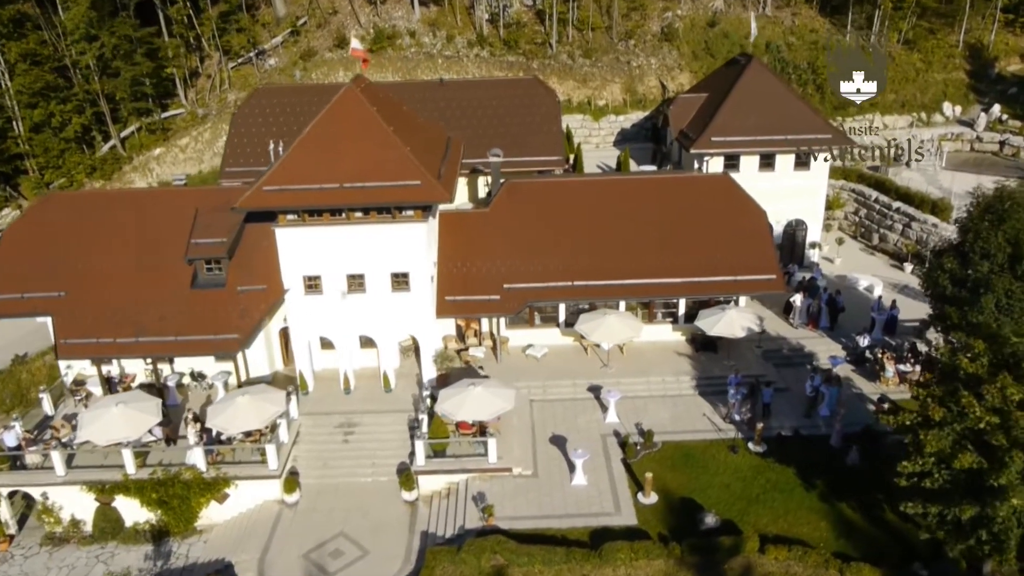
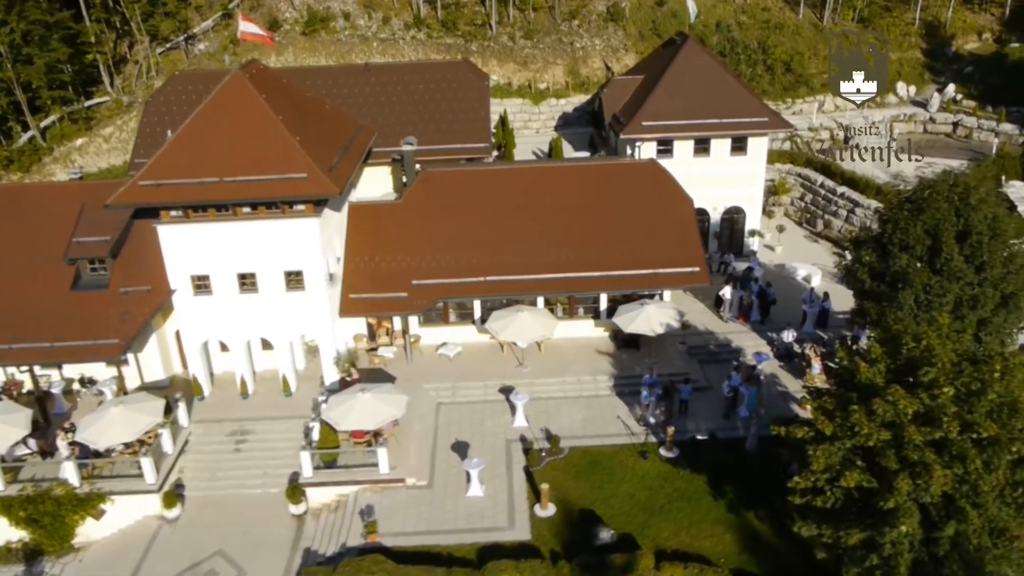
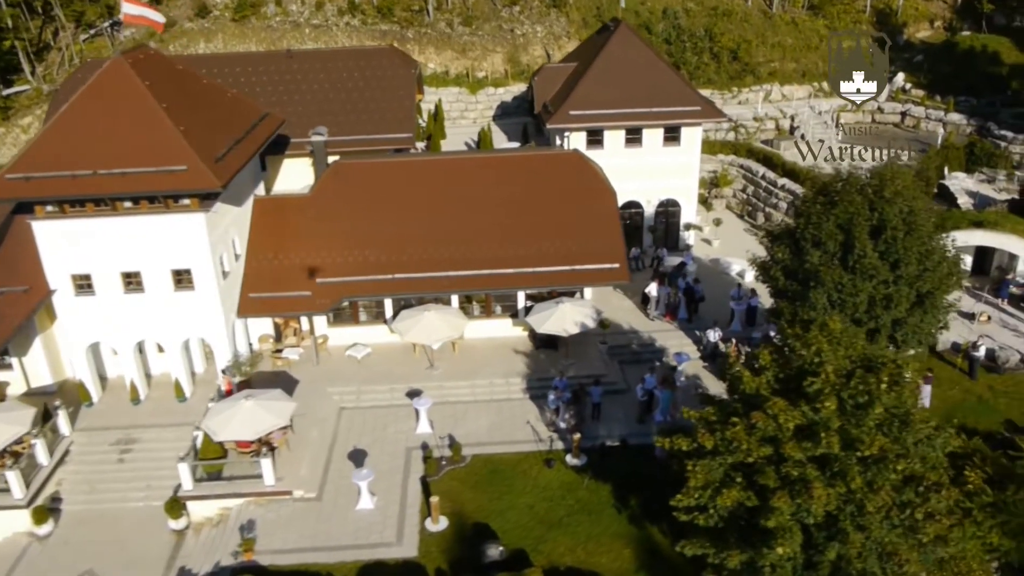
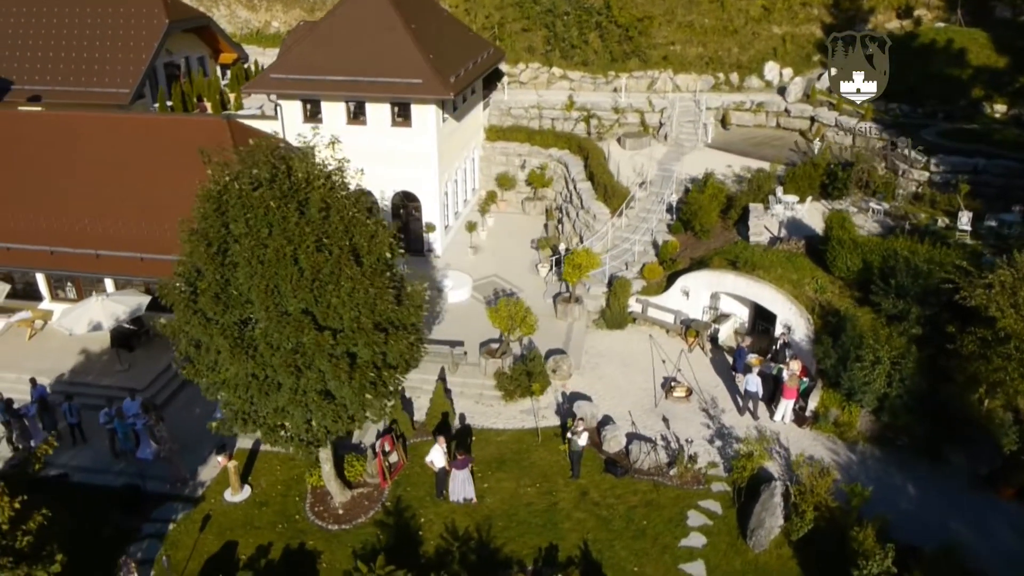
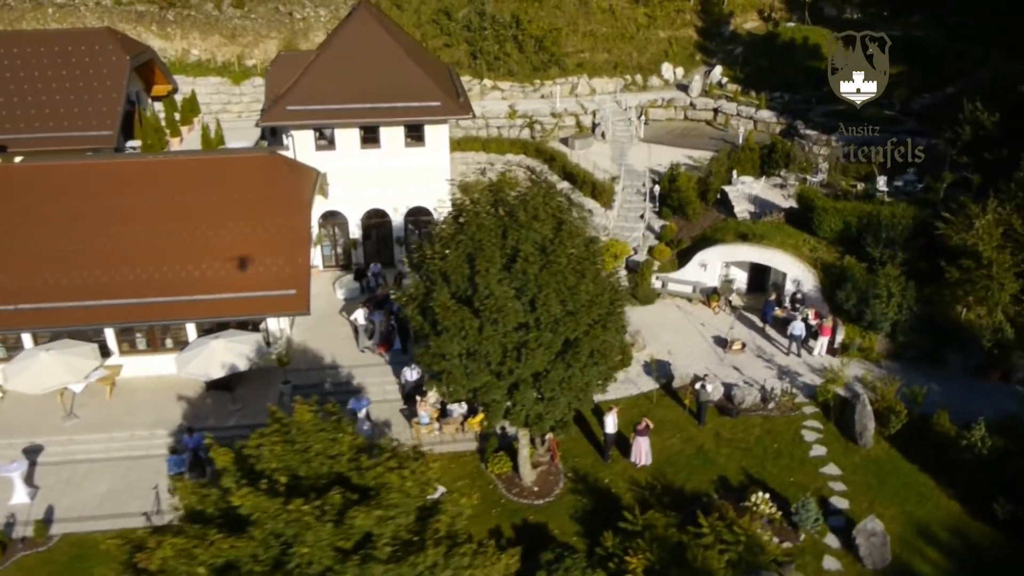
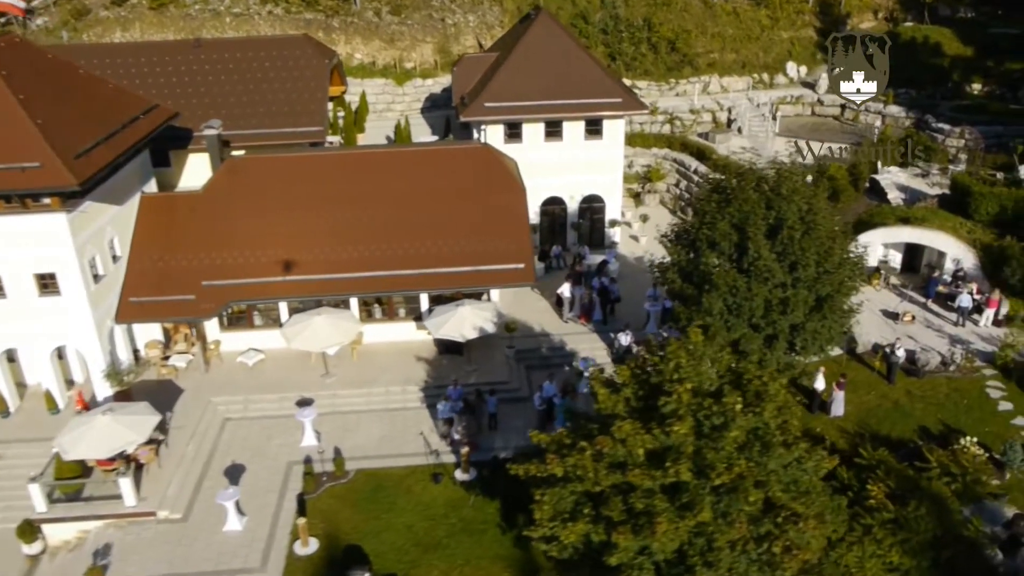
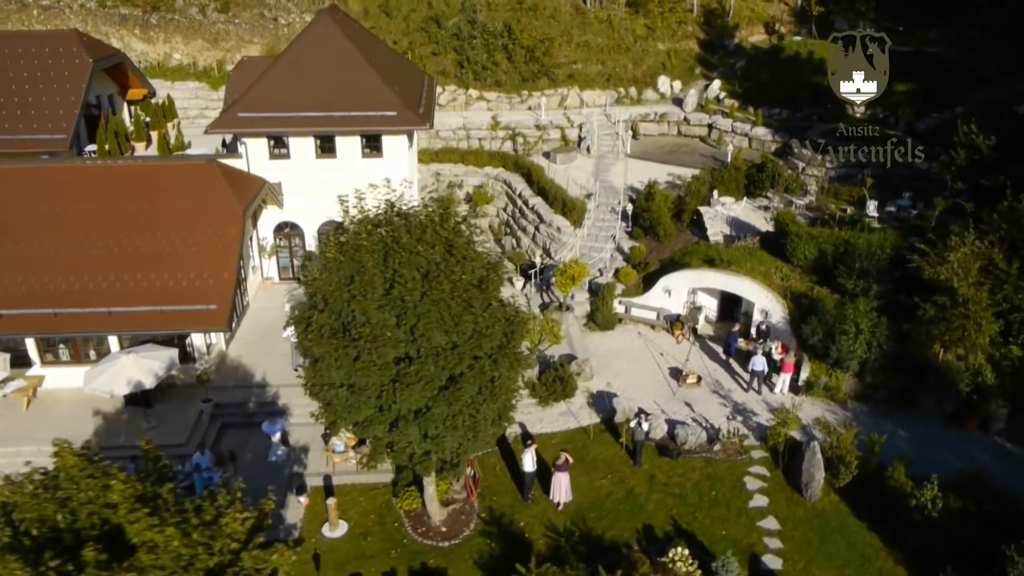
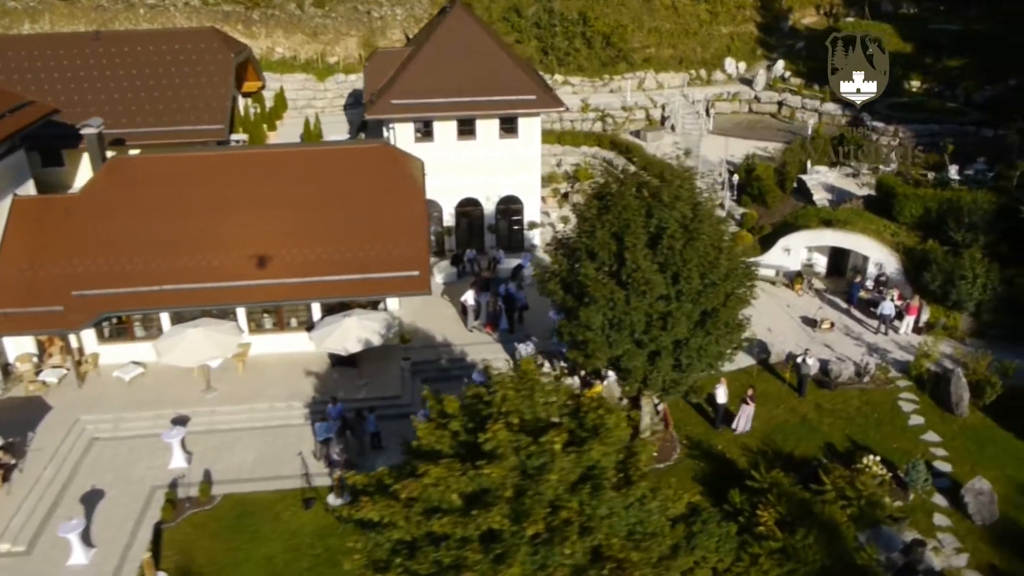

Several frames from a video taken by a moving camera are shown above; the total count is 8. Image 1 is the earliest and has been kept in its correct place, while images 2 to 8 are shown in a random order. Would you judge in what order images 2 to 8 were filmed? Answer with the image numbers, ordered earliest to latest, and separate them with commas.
2, 3, 6, 8, 5, 7, 4
